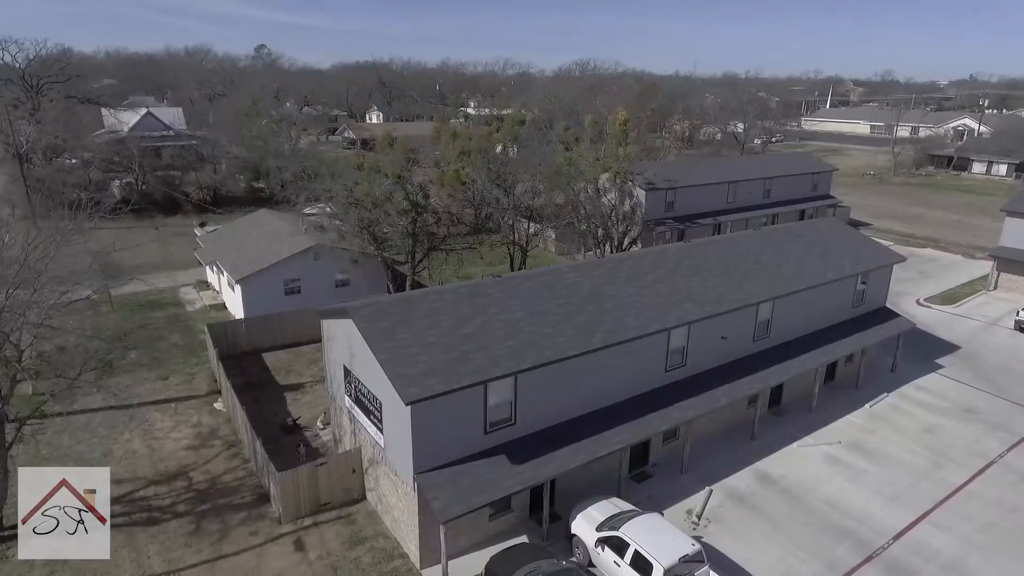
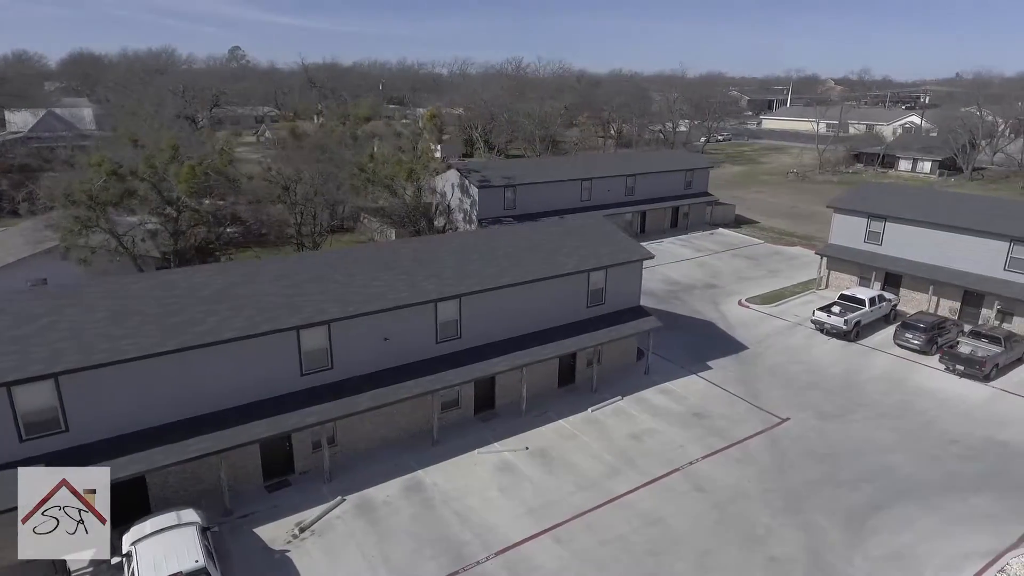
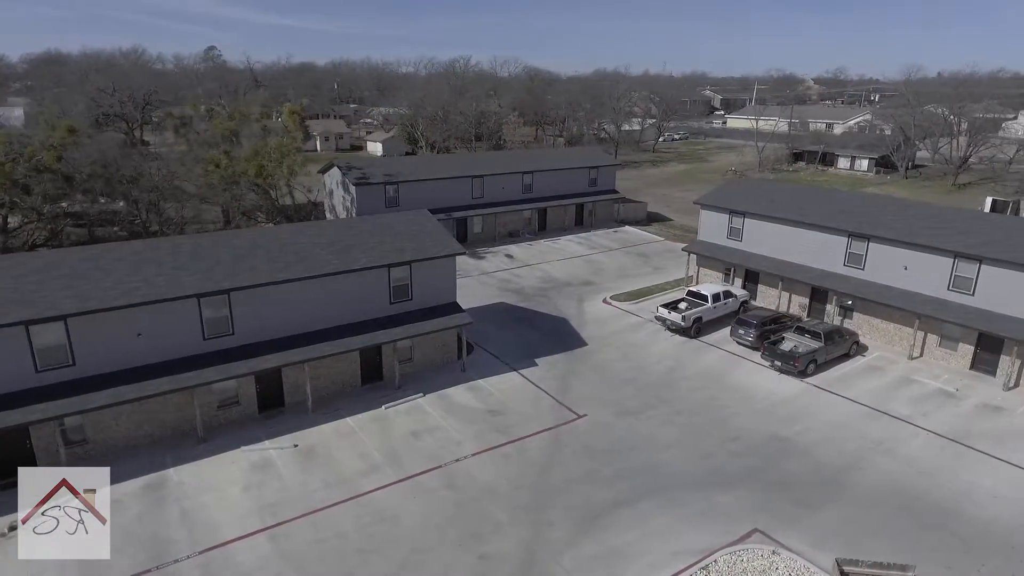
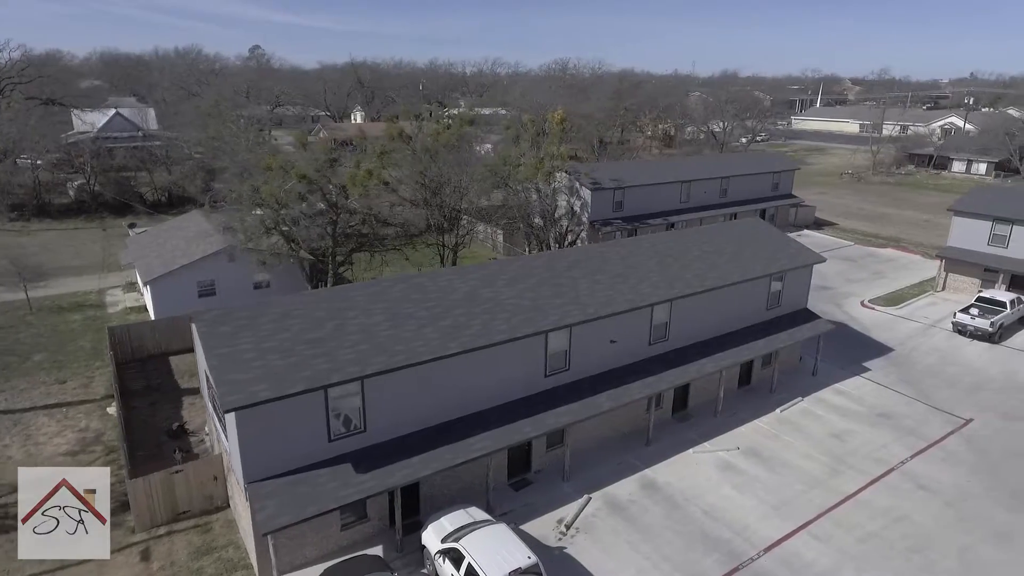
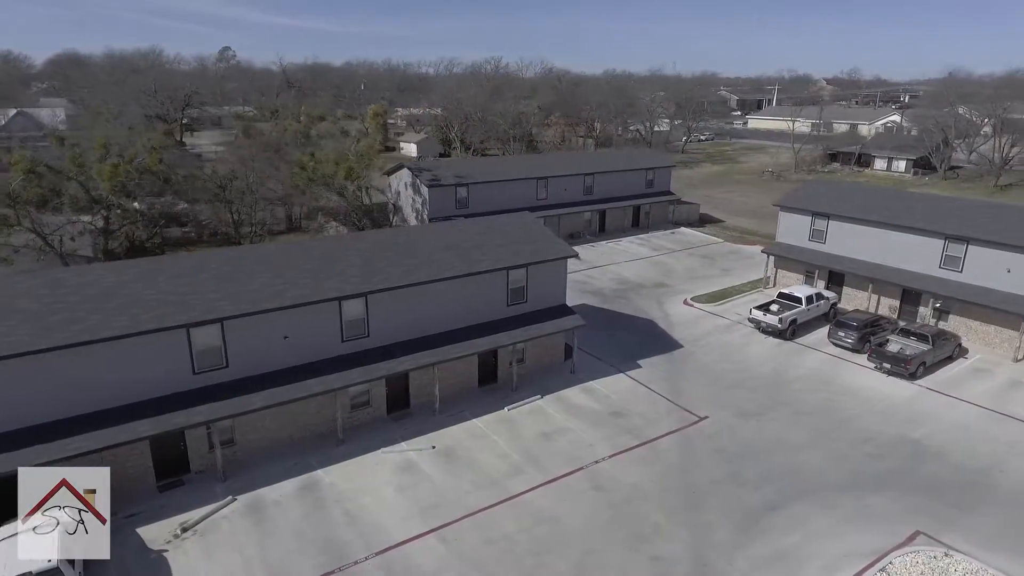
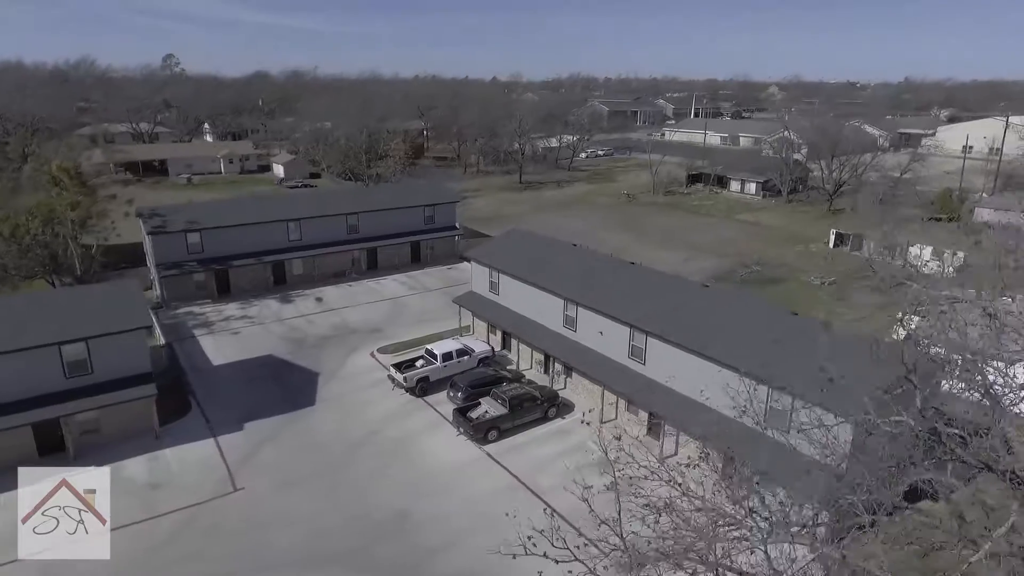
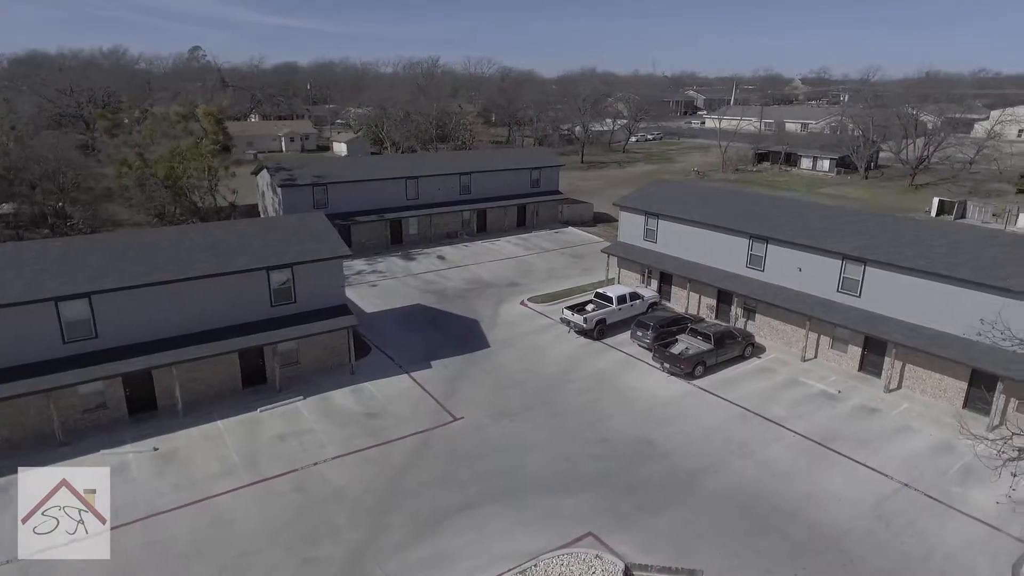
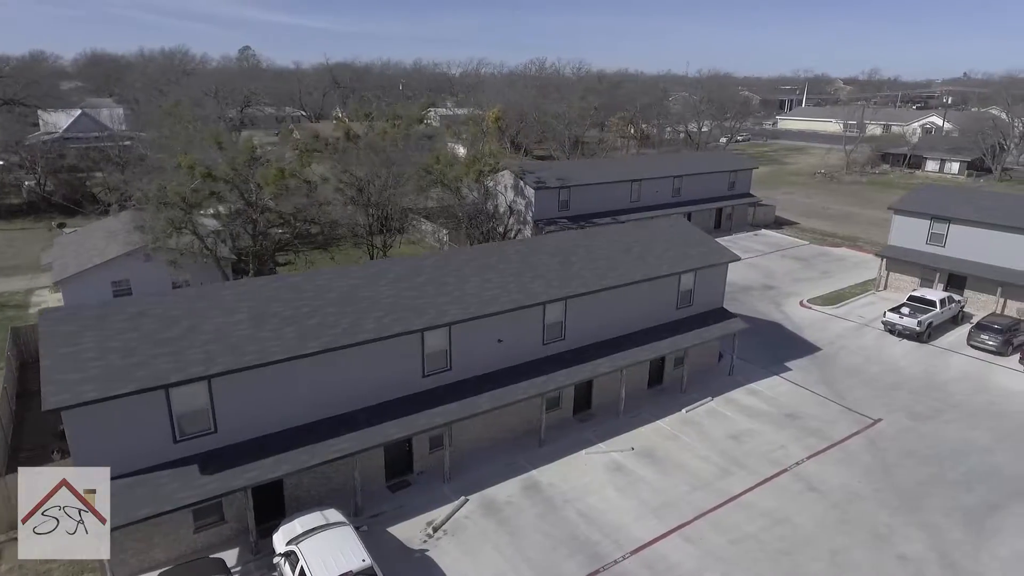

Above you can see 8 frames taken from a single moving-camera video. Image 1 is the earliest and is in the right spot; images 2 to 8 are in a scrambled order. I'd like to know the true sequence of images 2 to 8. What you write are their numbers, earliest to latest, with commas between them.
4, 8, 2, 5, 3, 7, 6
